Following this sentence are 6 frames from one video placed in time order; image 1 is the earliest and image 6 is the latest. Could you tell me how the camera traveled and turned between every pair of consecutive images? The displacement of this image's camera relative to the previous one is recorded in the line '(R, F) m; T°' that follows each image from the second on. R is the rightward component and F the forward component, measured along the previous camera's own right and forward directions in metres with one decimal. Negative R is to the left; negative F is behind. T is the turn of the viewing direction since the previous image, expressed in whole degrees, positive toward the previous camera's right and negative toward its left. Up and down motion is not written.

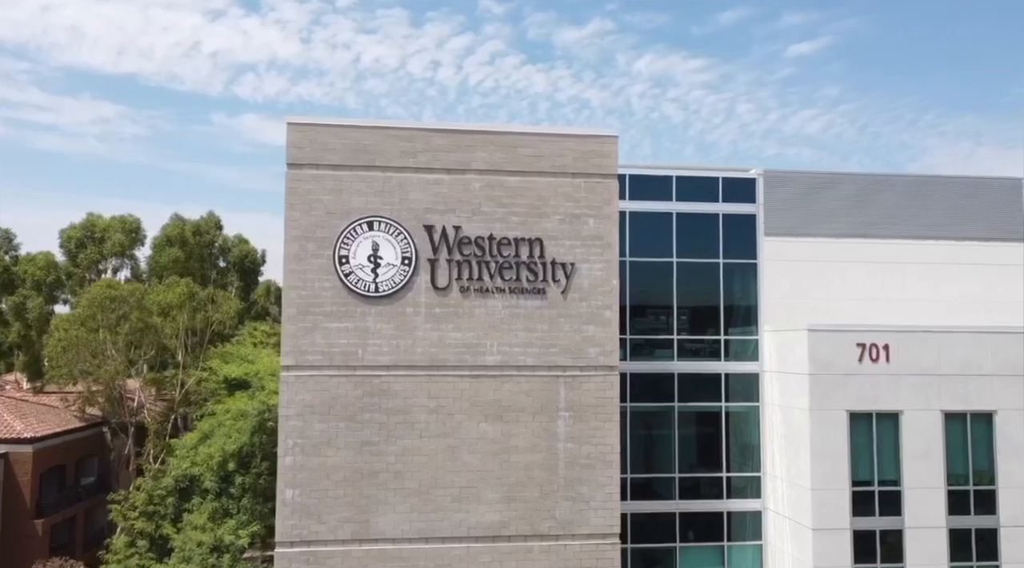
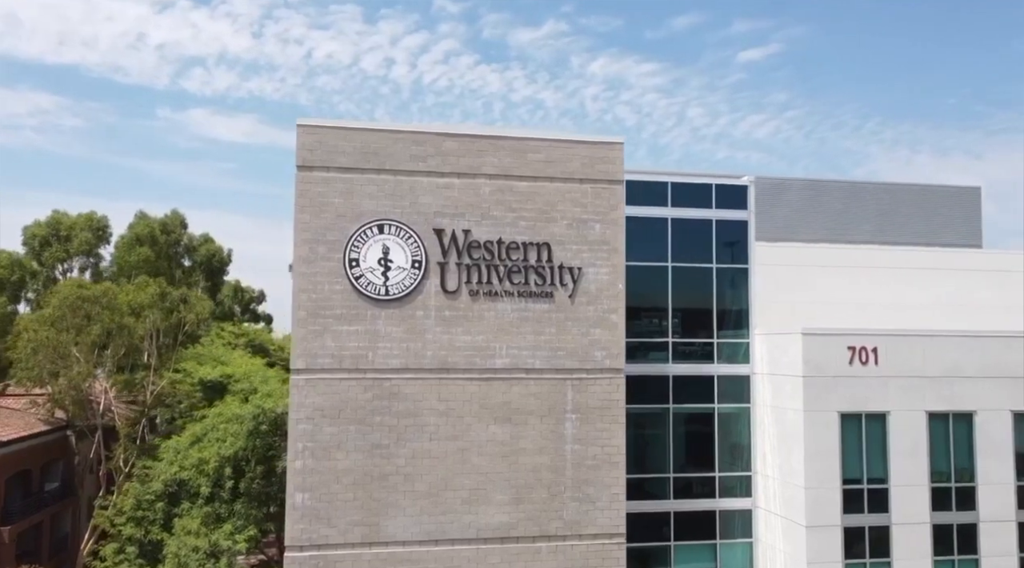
(-1.4, -0.2) m; +4°
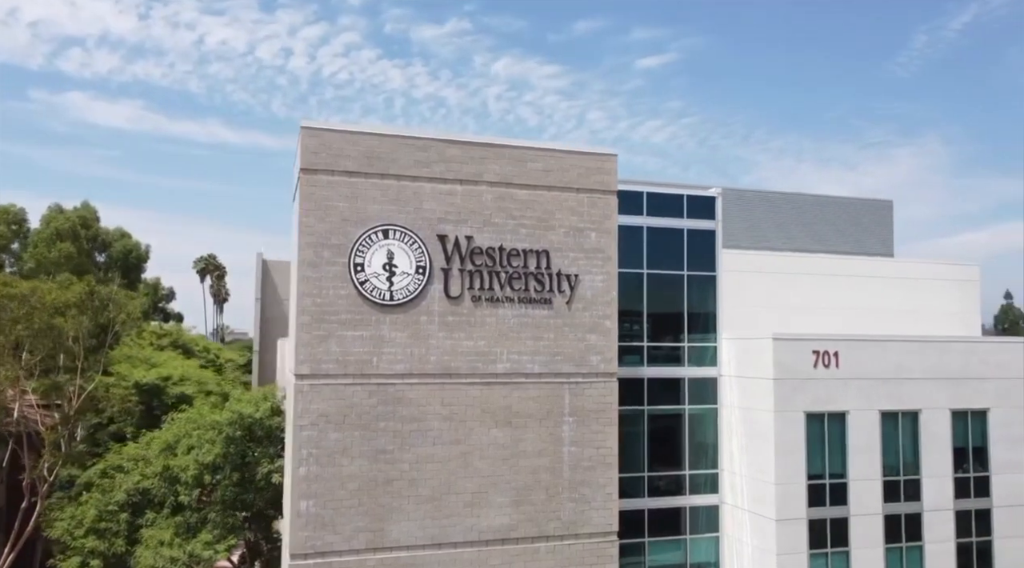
(-2.6, -0.2) m; +8°
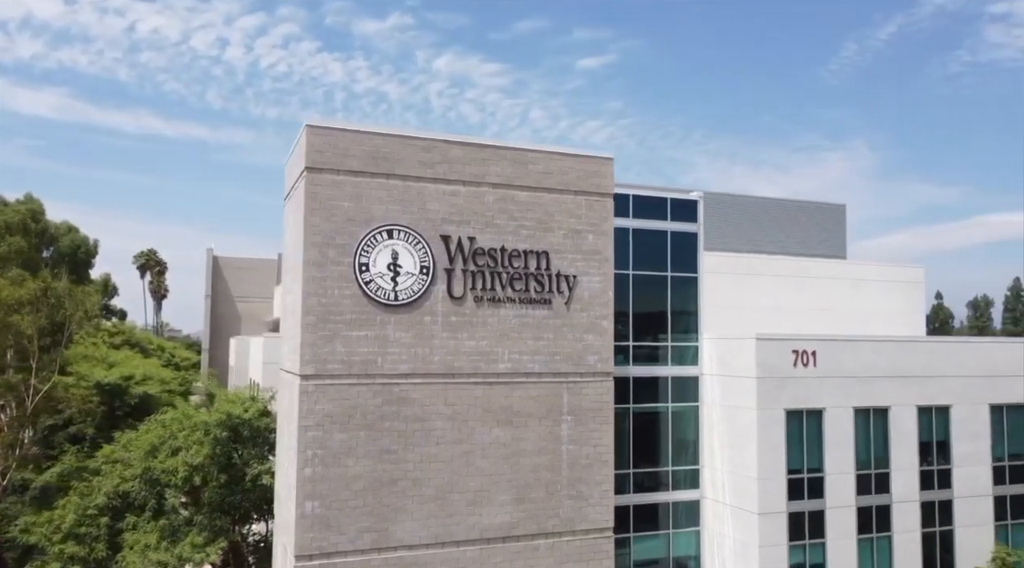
(-1.6, -0.2) m; +5°
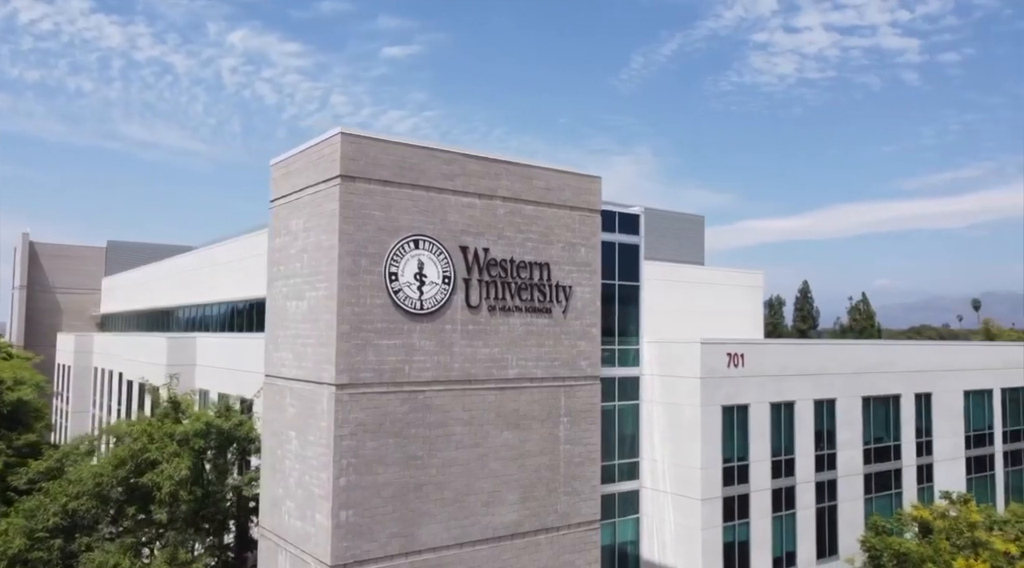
(-5.7, -0.2) m; +16°
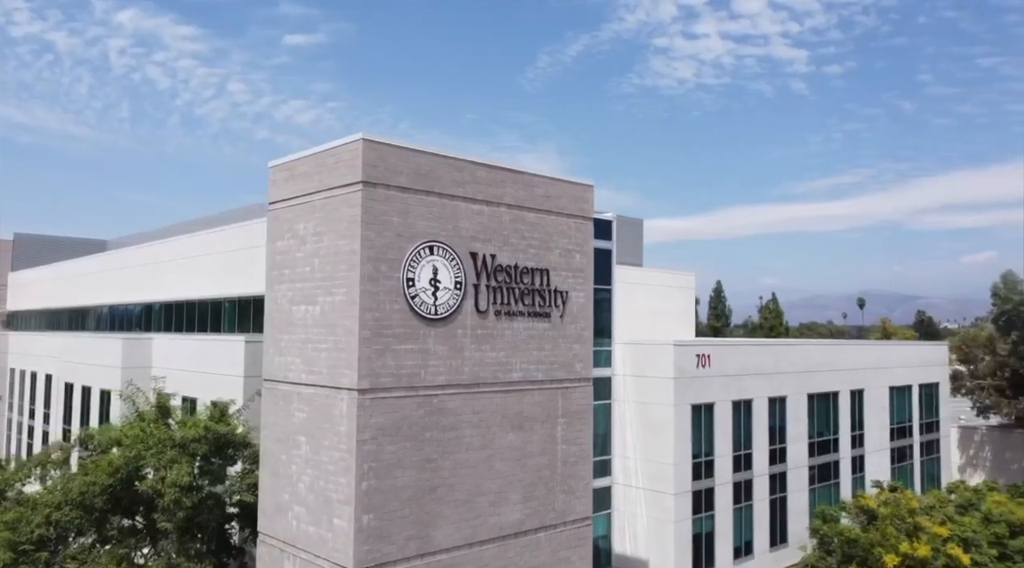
(-2.8, -0.3) m; +7°
